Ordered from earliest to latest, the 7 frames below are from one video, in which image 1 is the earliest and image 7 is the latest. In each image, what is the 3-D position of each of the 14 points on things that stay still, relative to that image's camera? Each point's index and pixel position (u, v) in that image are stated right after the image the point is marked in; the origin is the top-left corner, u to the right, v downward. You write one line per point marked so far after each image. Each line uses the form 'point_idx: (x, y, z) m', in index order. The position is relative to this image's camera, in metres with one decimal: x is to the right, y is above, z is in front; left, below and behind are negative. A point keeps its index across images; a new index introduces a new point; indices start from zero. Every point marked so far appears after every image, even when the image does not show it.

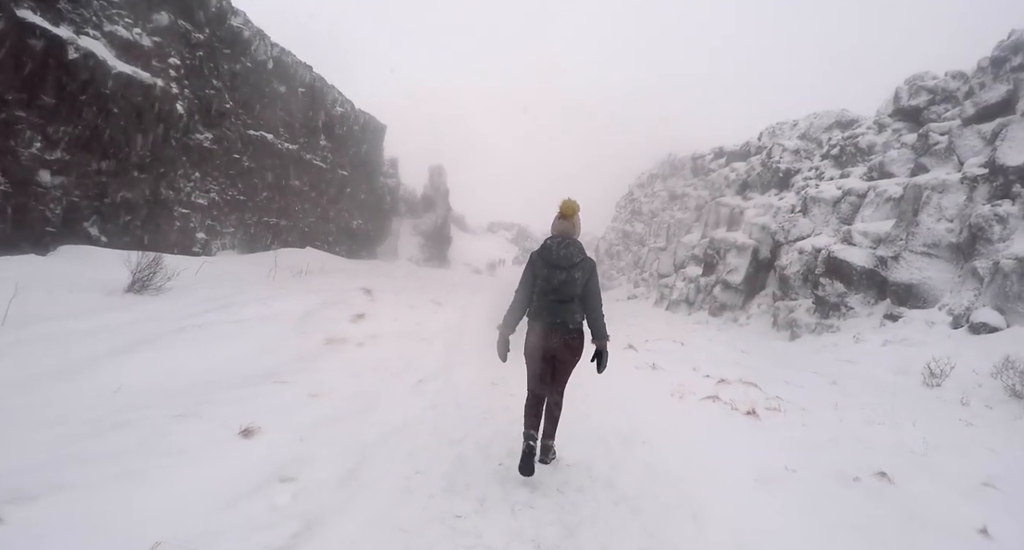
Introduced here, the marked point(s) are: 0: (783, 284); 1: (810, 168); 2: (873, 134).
0: (+8.1, -0.3, +14.2) m
1: (+10.6, +3.9, +17.1) m
2: (+11.8, +4.6, +15.5) m
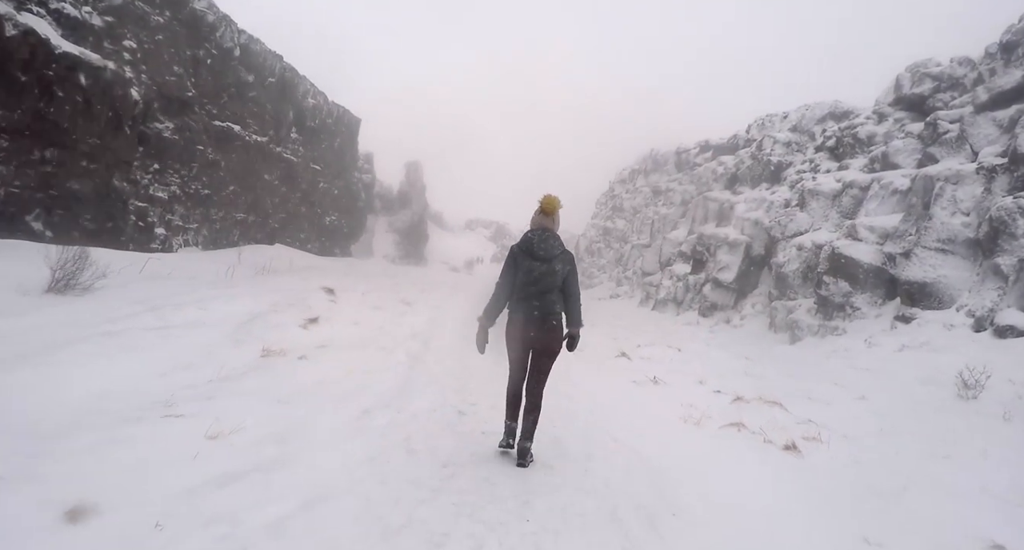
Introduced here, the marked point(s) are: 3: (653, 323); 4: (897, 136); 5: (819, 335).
0: (+7.5, -0.2, +13.2) m
1: (+10.0, +3.9, +16.2) m
2: (+11.2, +4.7, +14.6) m
3: (+4.7, -1.4, +15.0) m
4: (+11.1, +4.0, +13.6) m
5: (+7.3, -1.4, +11.3) m
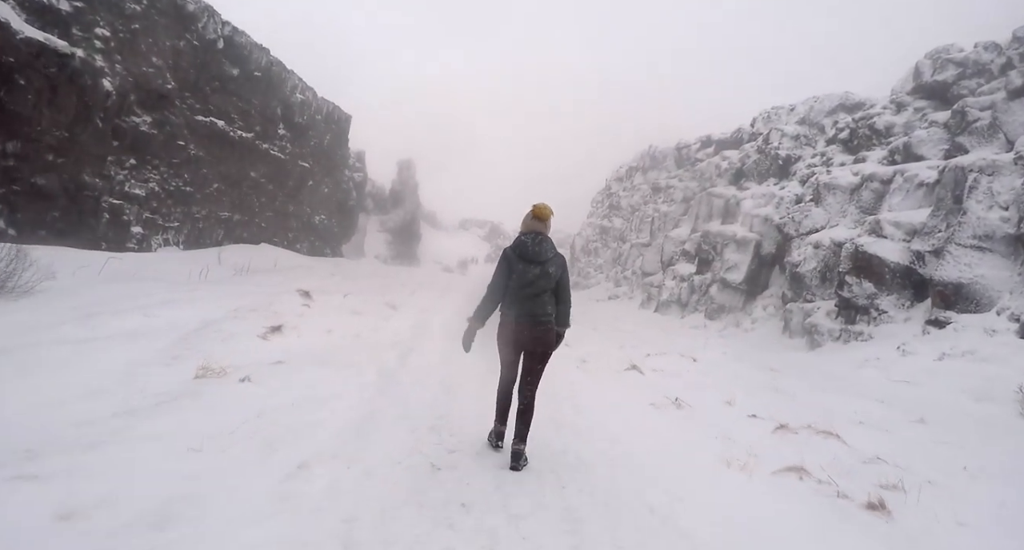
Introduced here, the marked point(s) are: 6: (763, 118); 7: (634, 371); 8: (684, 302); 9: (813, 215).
0: (+7.3, -0.2, +12.3) m
1: (+9.7, +3.9, +15.3) m
2: (+11.0, +4.7, +13.7) m
3: (+4.5, -1.4, +13.9) m
4: (+10.9, +4.0, +12.6) m
5: (+7.2, -1.4, +10.3) m
6: (+10.3, +6.5, +19.4) m
7: (+1.8, -1.5, +6.9) m
8: (+5.7, -0.9, +15.7) m
9: (+8.1, +1.6, +12.8) m
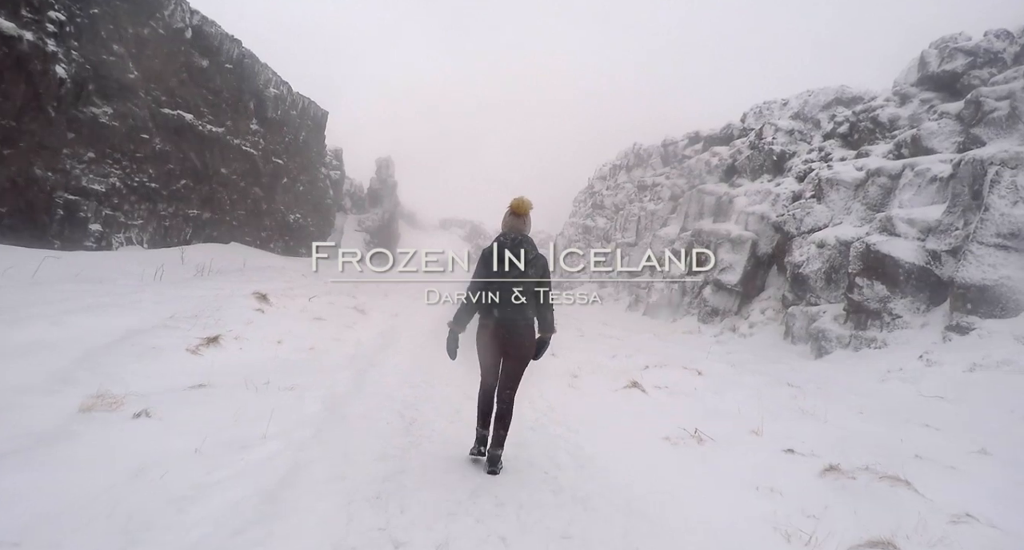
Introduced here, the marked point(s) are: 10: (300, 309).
0: (+6.9, -0.2, +11.4) m
1: (+9.2, +3.9, +14.5) m
2: (+10.6, +4.6, +13.0) m
3: (+4.0, -1.4, +13.0) m
4: (+10.5, +4.0, +11.9) m
5: (+6.8, -1.5, +9.5) m
6: (+9.6, +6.4, +18.7) m
7: (+1.6, -1.5, +5.9) m
8: (+5.1, -0.9, +14.8) m
9: (+7.7, +1.6, +12.0) m
10: (-4.4, -0.7, +9.9) m
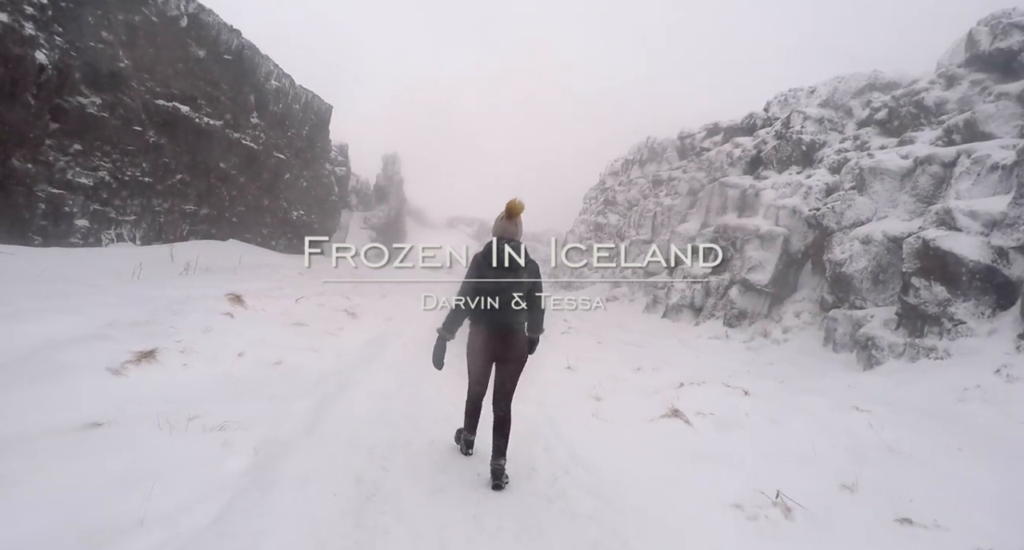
0: (+7.0, -0.2, +10.2) m
1: (+9.4, +3.9, +13.3) m
2: (+10.7, +4.6, +11.7) m
3: (+4.2, -1.4, +11.8) m
4: (+10.6, +4.0, +10.7) m
5: (+6.9, -1.5, +8.3) m
6: (+9.8, +6.4, +17.4) m
7: (+1.6, -1.5, +4.7) m
8: (+5.3, -0.9, +13.6) m
9: (+7.8, +1.6, +10.8) m
10: (-4.3, -0.7, +8.8) m
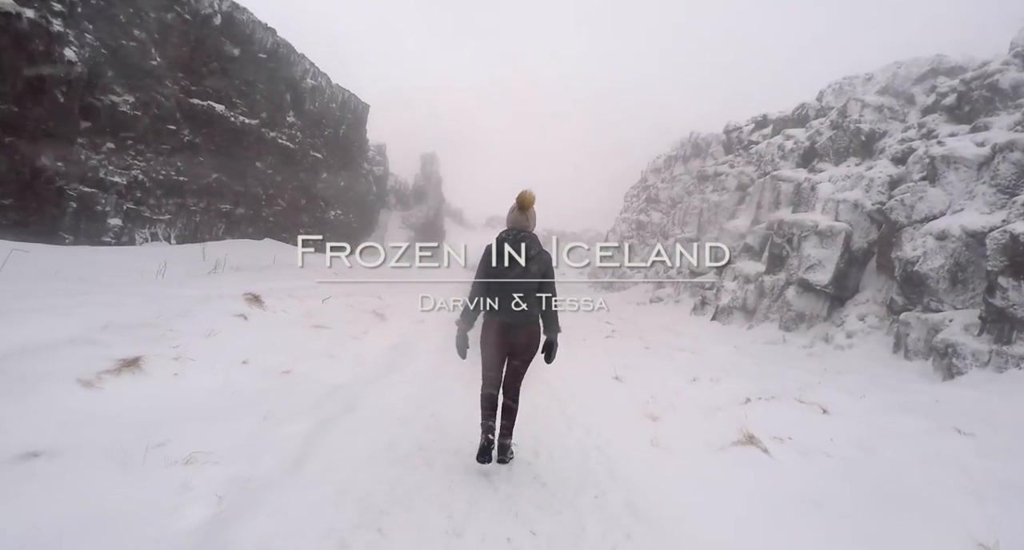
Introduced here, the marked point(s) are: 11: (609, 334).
0: (+7.7, -0.2, +9.3) m
1: (+10.2, +3.9, +12.3) m
2: (+11.4, +4.6, +10.7) m
3: (+4.9, -1.4, +11.0) m
4: (+11.3, +4.0, +9.6) m
5: (+7.5, -1.5, +7.3) m
6: (+10.8, +6.4, +16.4) m
7: (+2.1, -1.5, +4.0) m
8: (+6.1, -0.9, +12.7) m
9: (+8.5, +1.6, +9.8) m
10: (-3.7, -0.7, +8.3) m
11: (+2.0, -1.2, +9.6) m
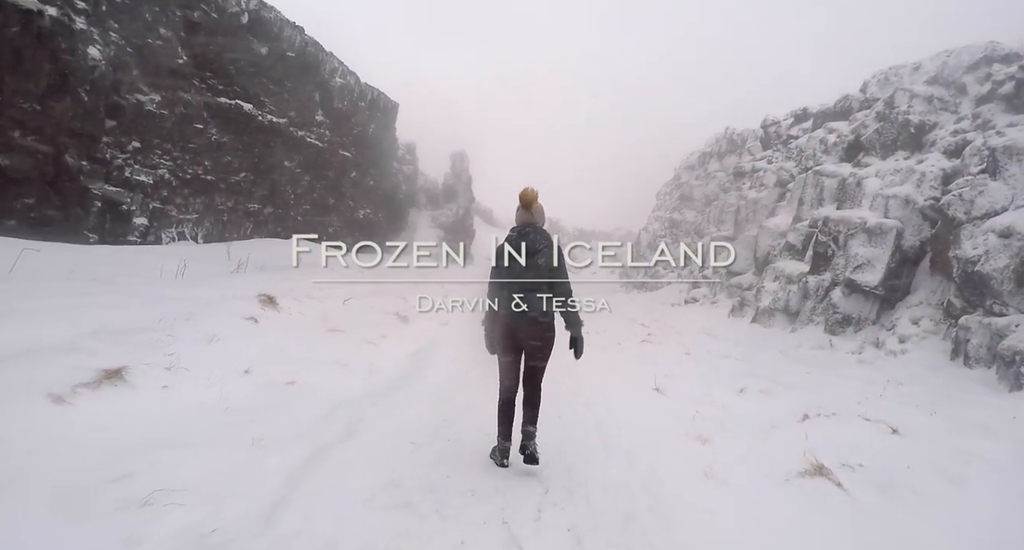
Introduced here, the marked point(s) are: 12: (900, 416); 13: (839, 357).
0: (+8.2, -0.2, +8.6) m
1: (+10.8, +3.9, +11.5) m
2: (+12.0, +4.6, +9.9) m
3: (+5.4, -1.4, +10.4) m
4: (+11.8, +3.9, +8.8) m
5: (+7.9, -1.5, +6.7) m
6: (+11.5, +6.4, +15.6) m
7: (+2.4, -1.5, +3.5) m
8: (+6.7, -0.9, +12.1) m
9: (+9.0, +1.6, +9.1) m
10: (-3.3, -0.6, +8.0) m
11: (+2.5, -1.2, +9.1) m
12: (+4.1, -1.5, +5.0) m
13: (+5.6, -1.5, +8.7) m
